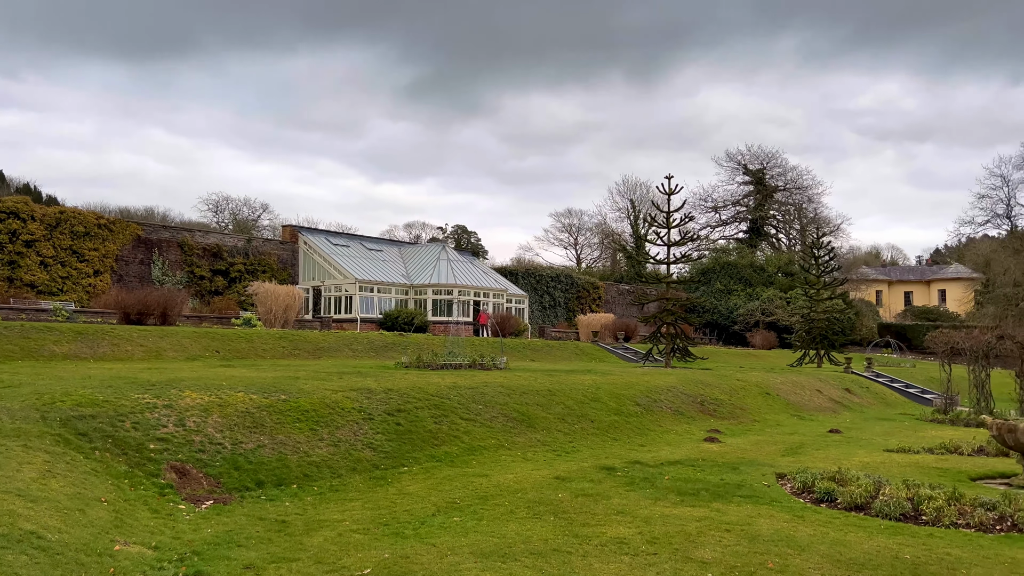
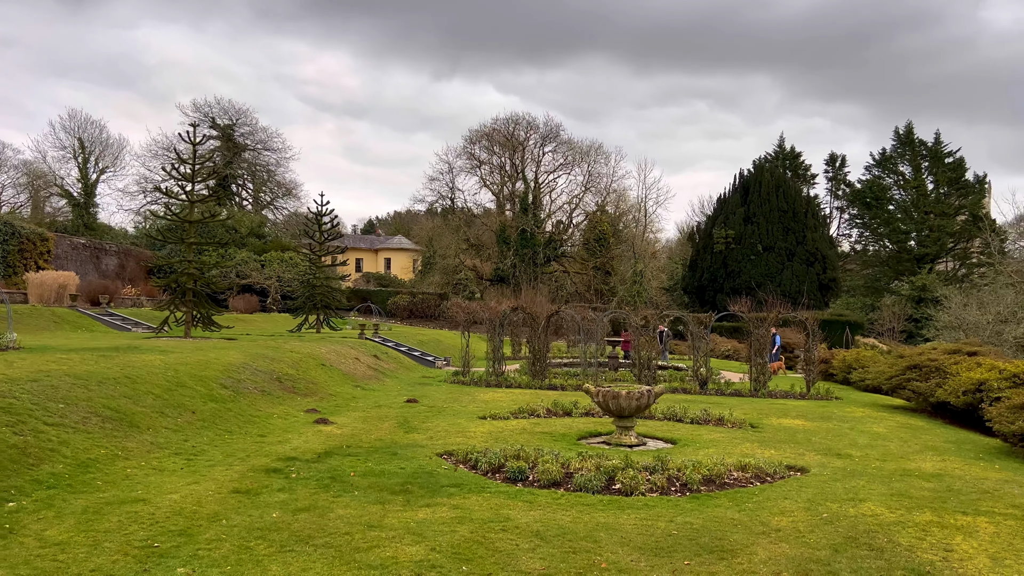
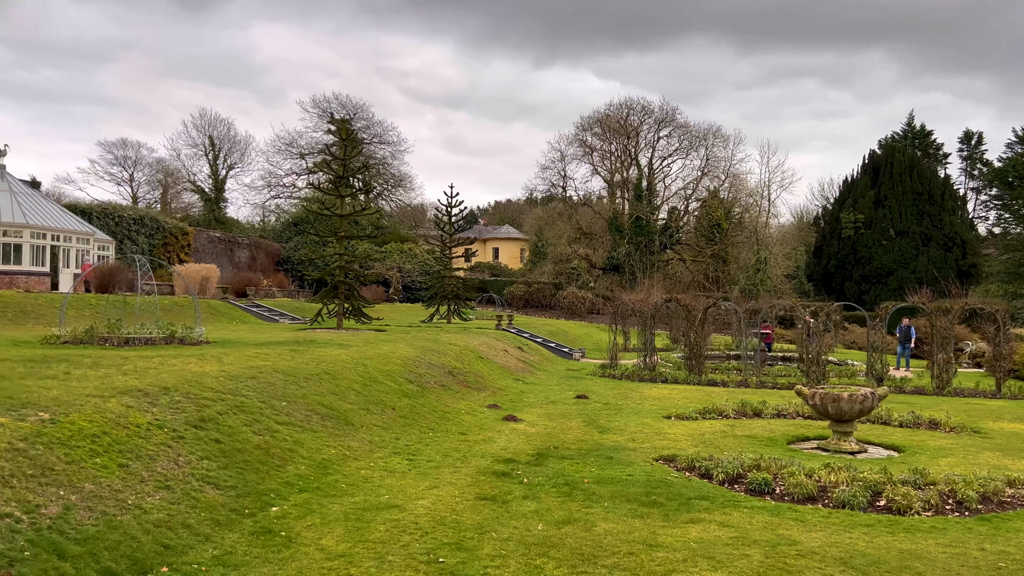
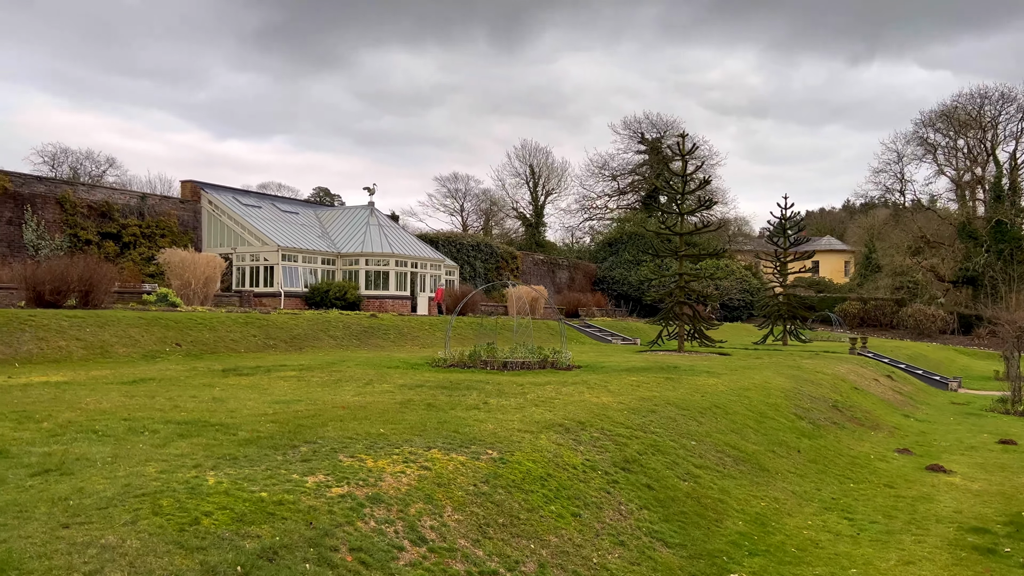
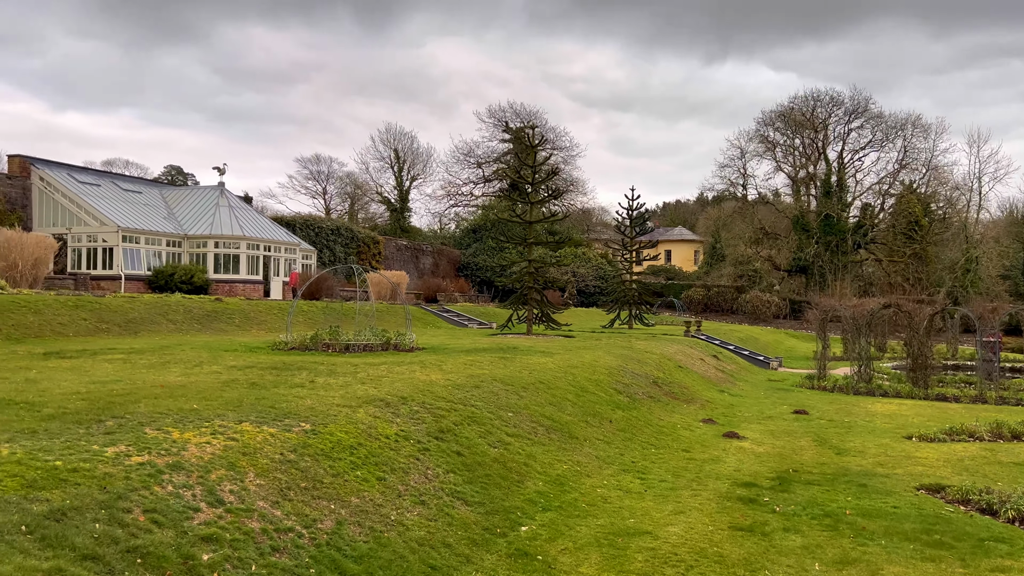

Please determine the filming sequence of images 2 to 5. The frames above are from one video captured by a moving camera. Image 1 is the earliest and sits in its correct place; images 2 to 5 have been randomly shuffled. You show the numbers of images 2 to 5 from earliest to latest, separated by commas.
2, 3, 5, 4
